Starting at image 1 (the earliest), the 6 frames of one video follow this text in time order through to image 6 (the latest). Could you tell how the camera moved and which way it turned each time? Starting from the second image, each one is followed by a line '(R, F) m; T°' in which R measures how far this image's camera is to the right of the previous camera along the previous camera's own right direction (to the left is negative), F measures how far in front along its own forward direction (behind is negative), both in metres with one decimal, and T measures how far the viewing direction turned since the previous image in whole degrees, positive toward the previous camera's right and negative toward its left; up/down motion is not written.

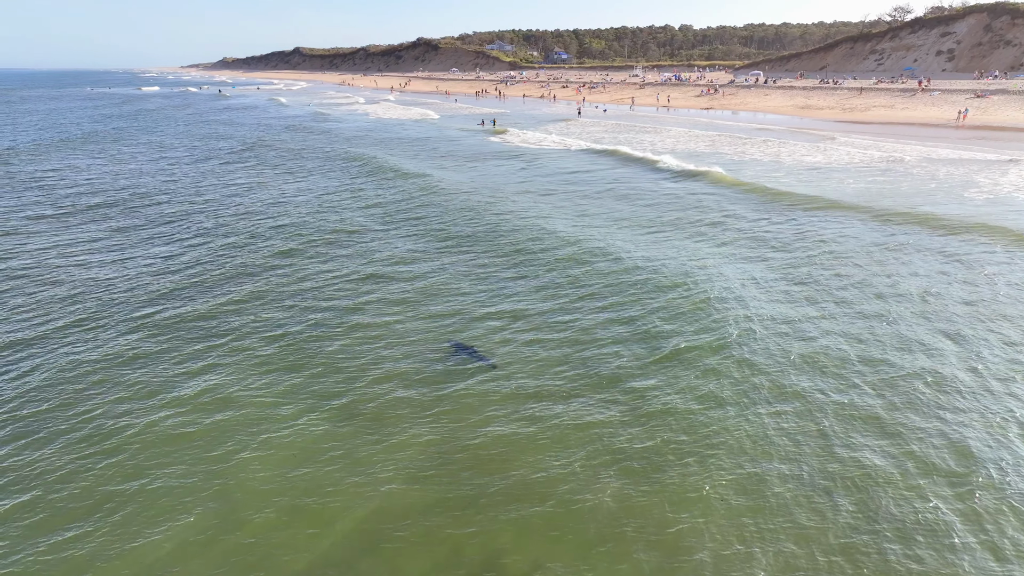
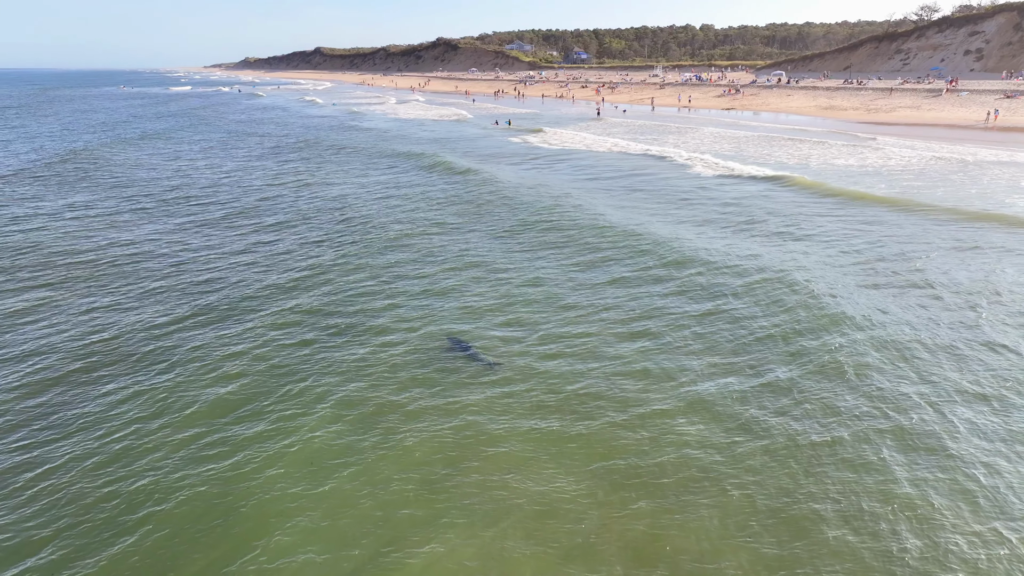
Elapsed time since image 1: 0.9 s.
(-0.2, +0.3) m; -1°
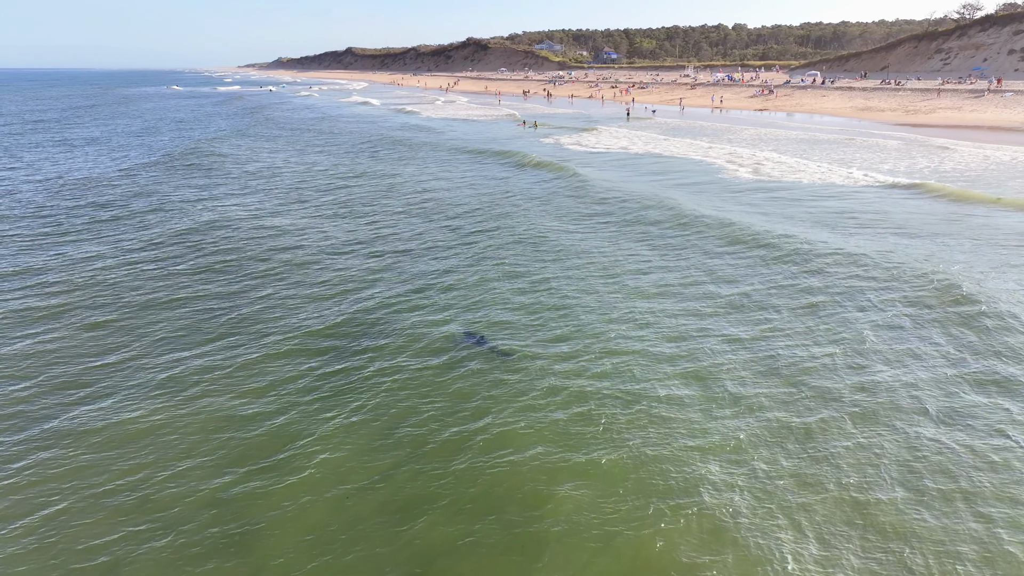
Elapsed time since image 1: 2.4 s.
(-0.3, +0.5) m; -2°
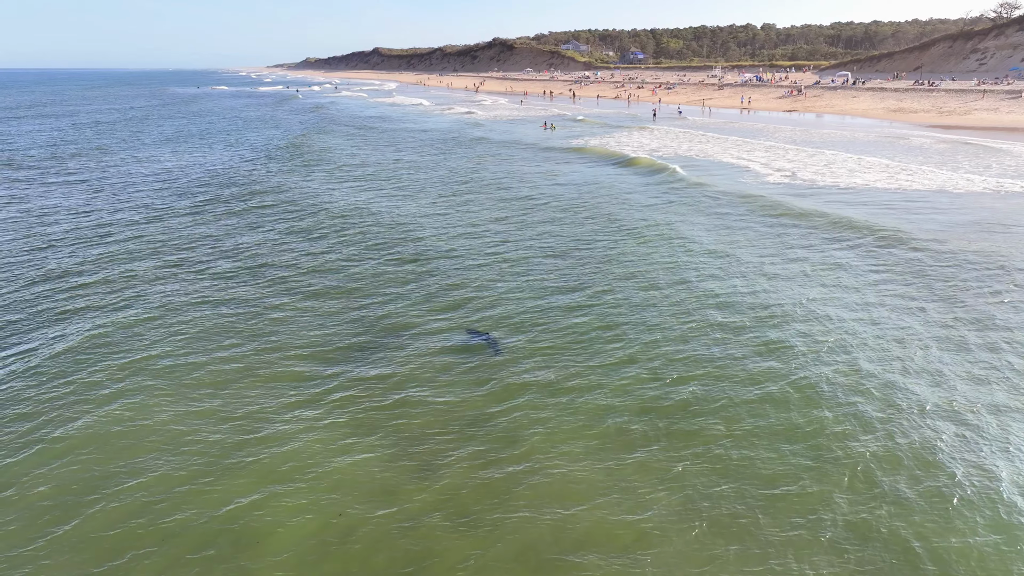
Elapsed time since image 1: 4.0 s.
(-0.4, -0.4) m; -2°
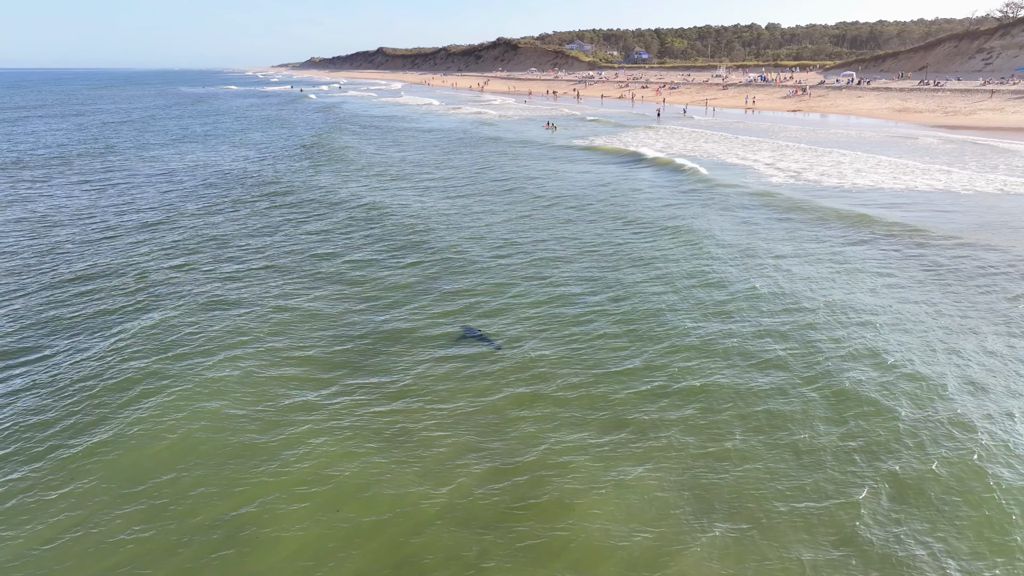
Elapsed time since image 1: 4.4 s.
(+0.1, -0.5) m; 0°
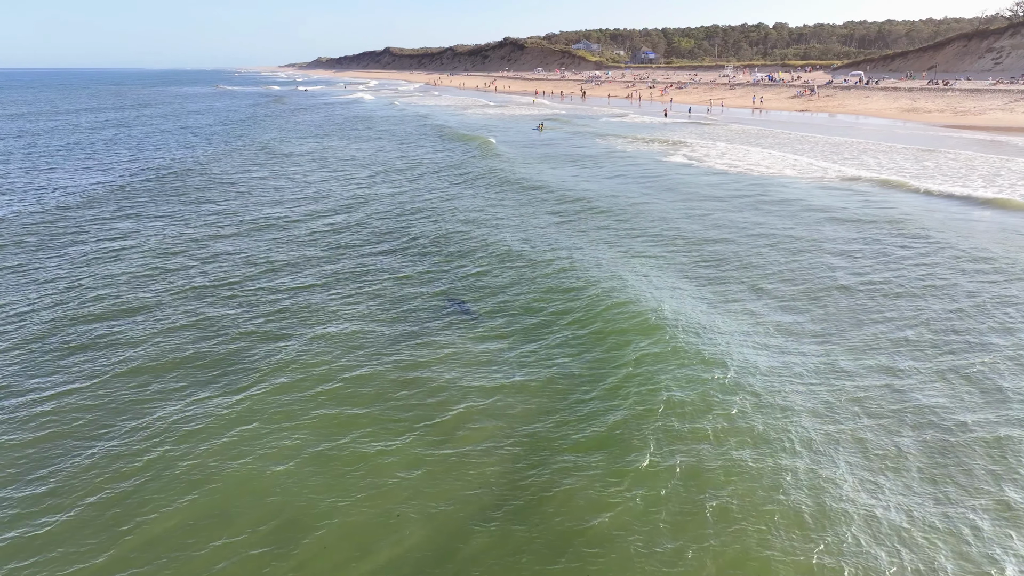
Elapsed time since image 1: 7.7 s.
(-0.2, +0.3) m; 0°
